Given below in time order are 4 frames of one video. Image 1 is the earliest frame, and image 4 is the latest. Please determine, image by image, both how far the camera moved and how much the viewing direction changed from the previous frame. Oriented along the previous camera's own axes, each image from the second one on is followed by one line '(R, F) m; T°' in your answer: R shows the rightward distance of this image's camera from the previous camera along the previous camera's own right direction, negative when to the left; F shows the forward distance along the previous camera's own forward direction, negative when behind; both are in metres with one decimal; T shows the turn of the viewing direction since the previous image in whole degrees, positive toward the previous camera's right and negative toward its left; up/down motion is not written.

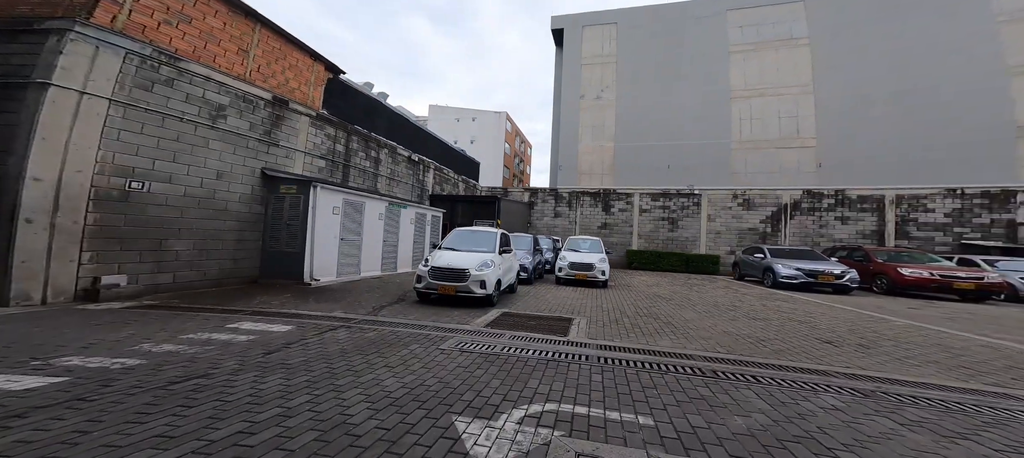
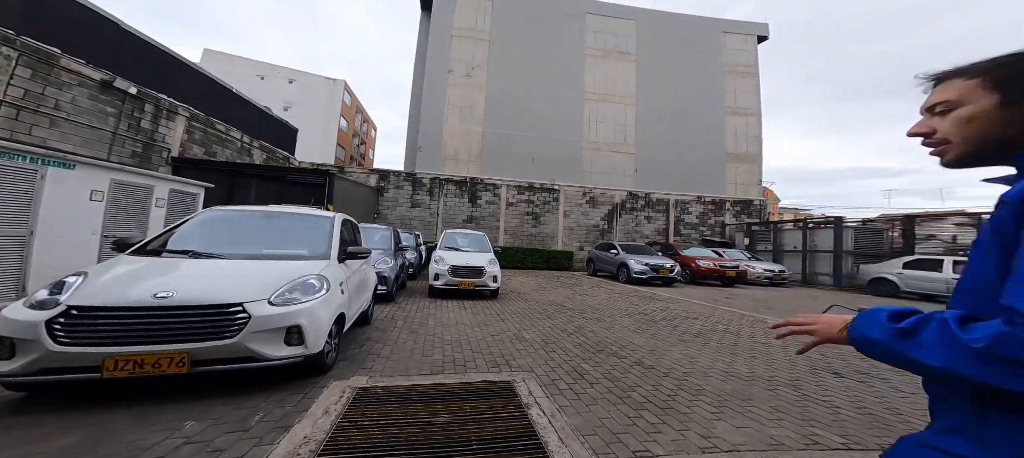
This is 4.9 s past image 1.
(-0.4, +3.6) m; +28°
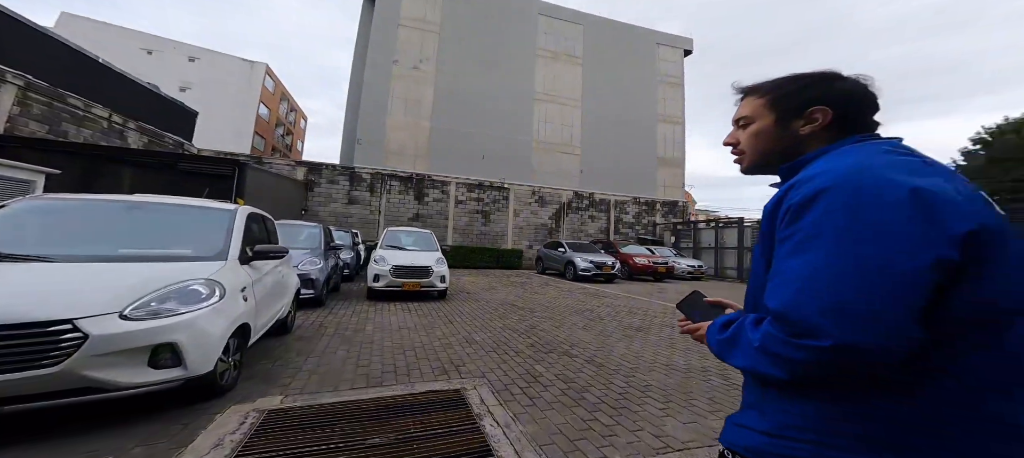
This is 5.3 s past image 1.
(0.0, +0.2) m; +9°
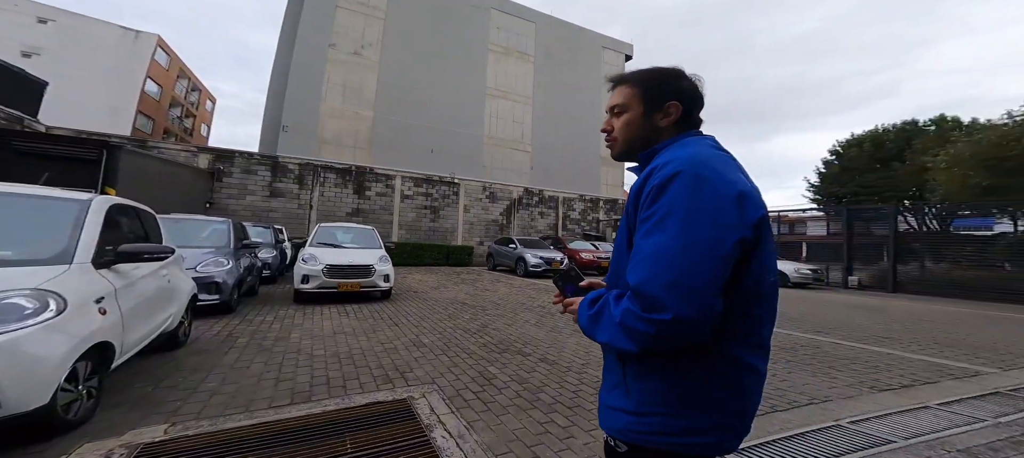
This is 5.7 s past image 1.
(0.0, +0.2) m; +8°
